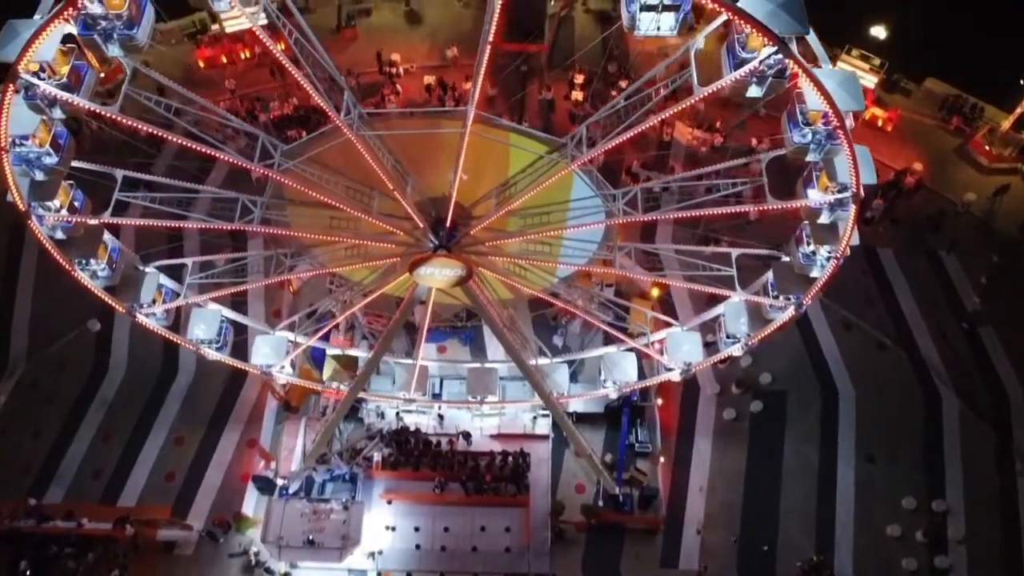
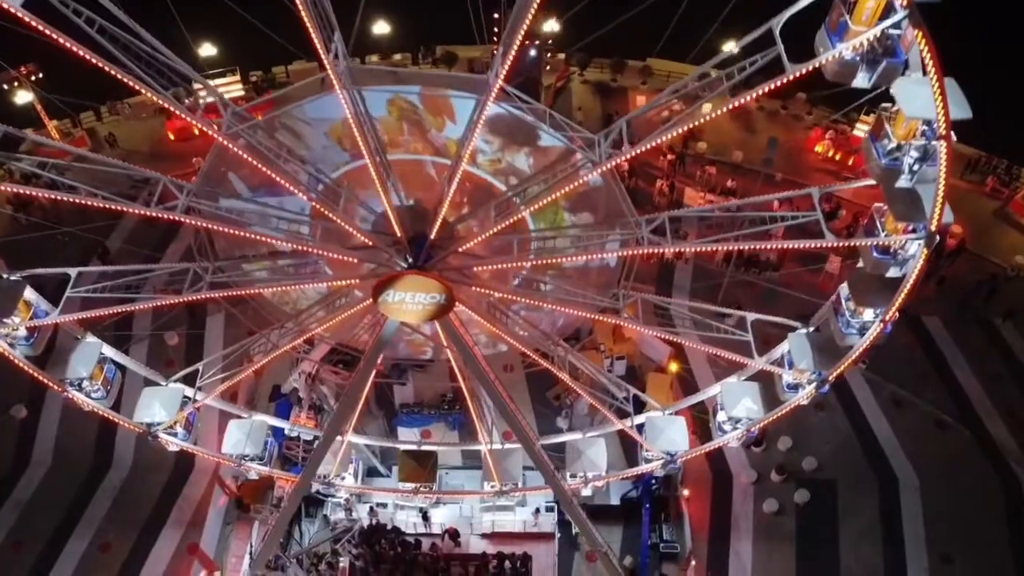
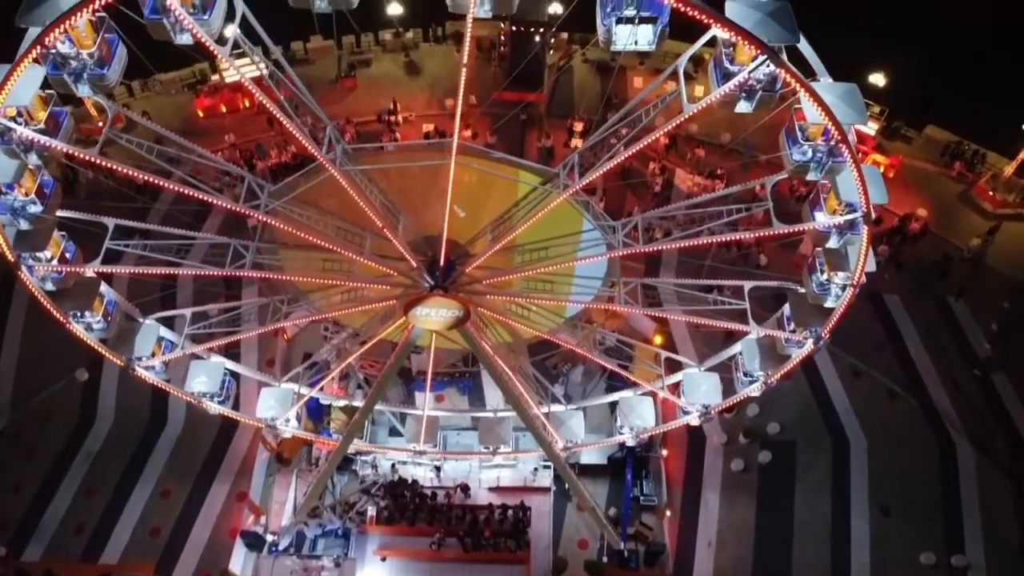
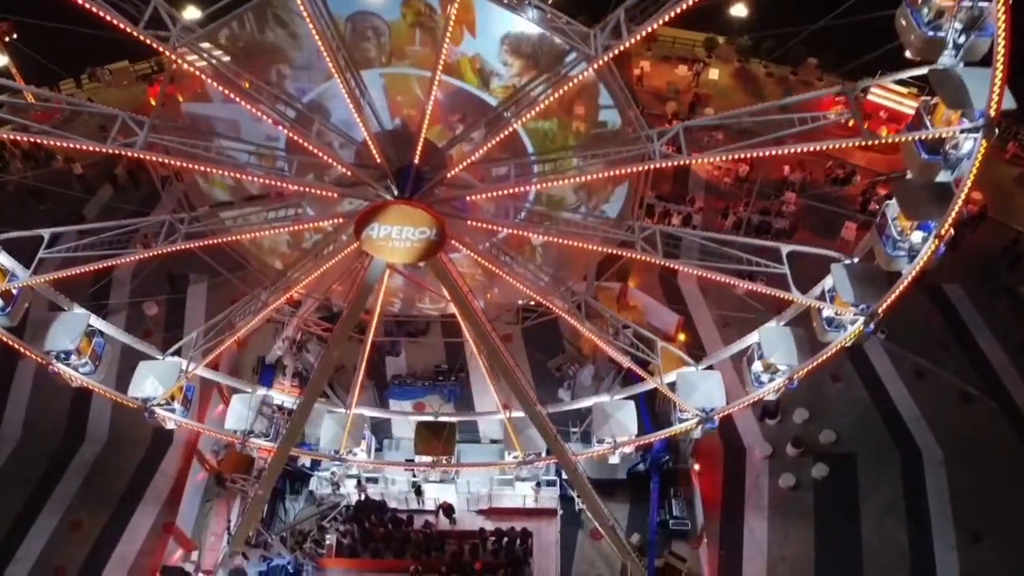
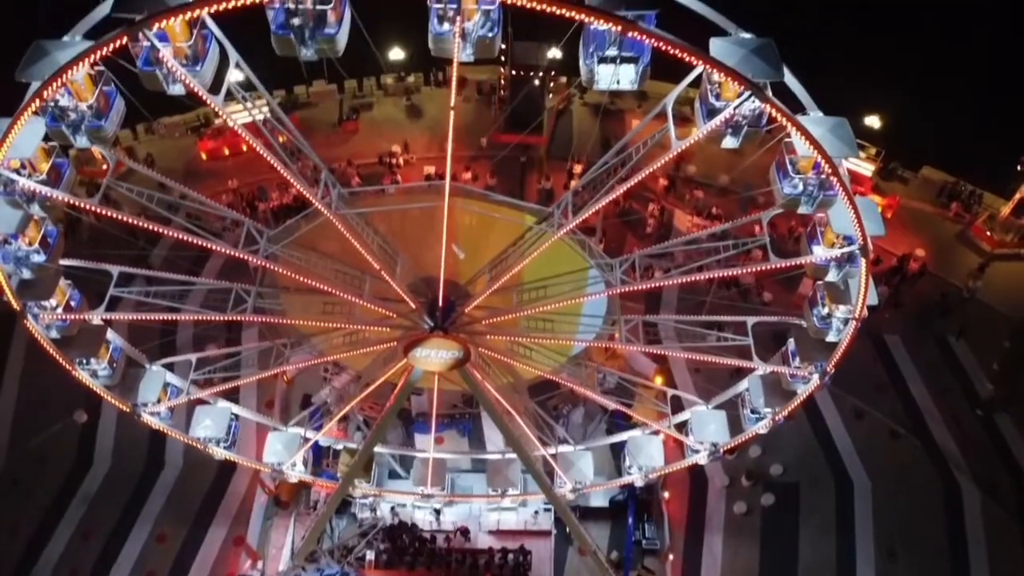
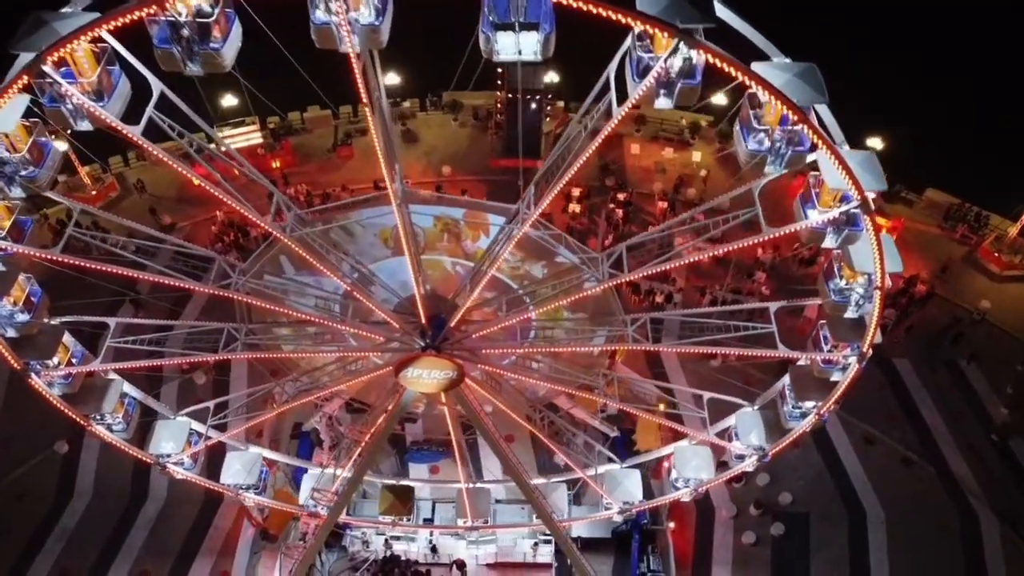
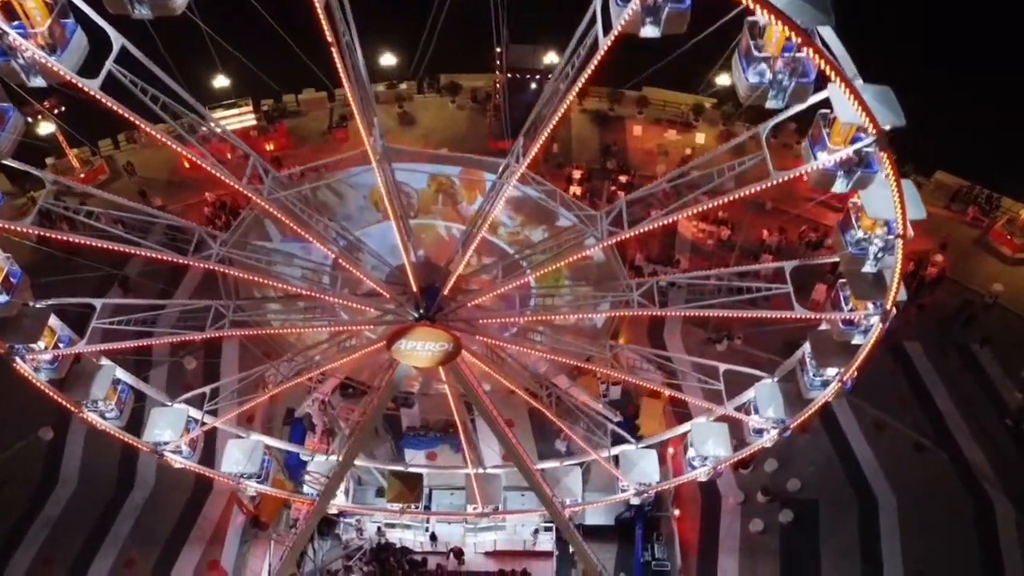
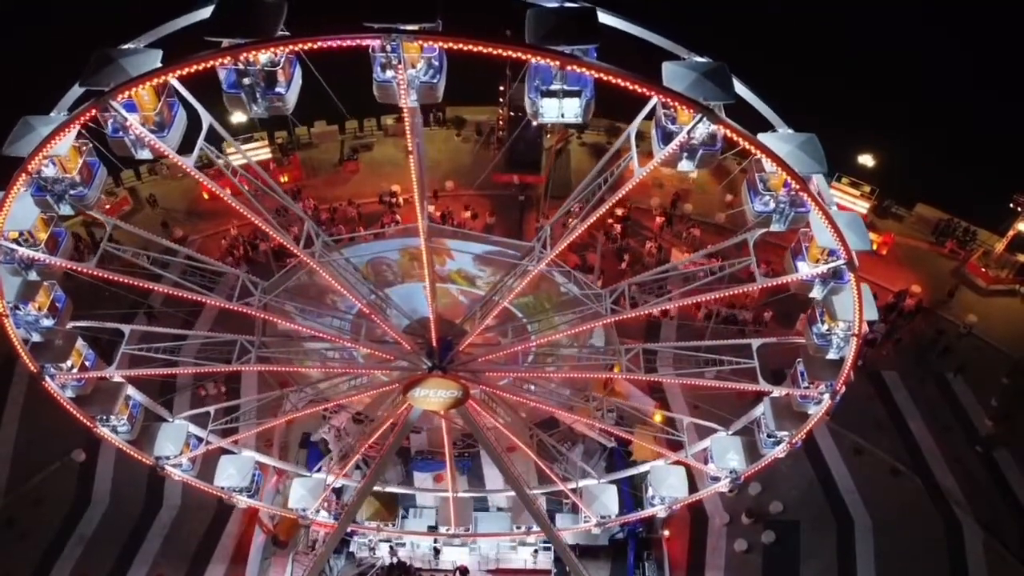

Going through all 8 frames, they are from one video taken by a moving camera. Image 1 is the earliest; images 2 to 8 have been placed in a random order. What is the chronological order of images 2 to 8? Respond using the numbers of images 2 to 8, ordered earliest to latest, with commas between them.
3, 5, 8, 6, 7, 2, 4
